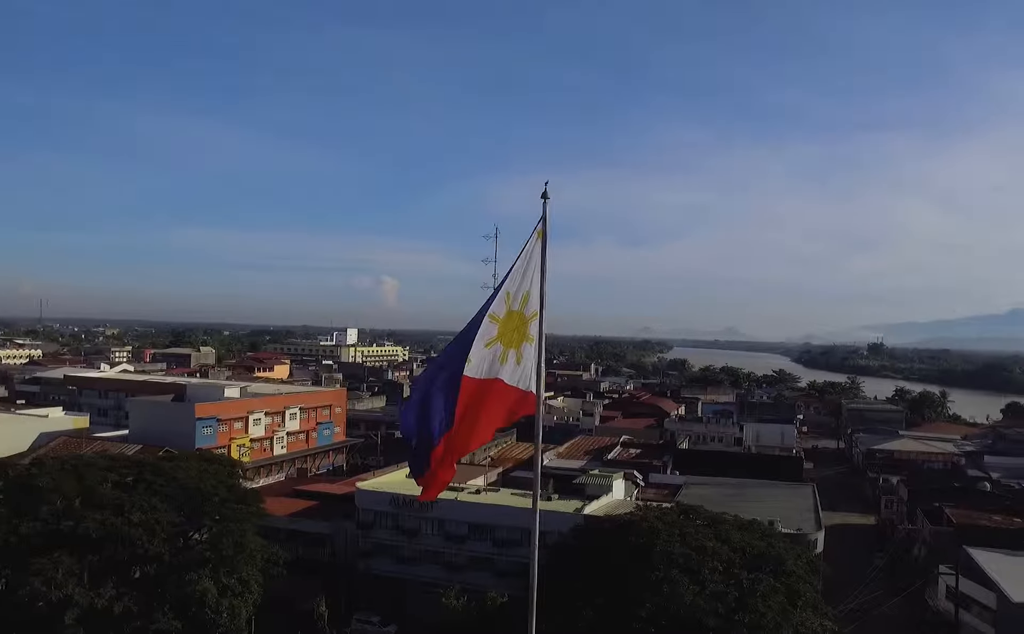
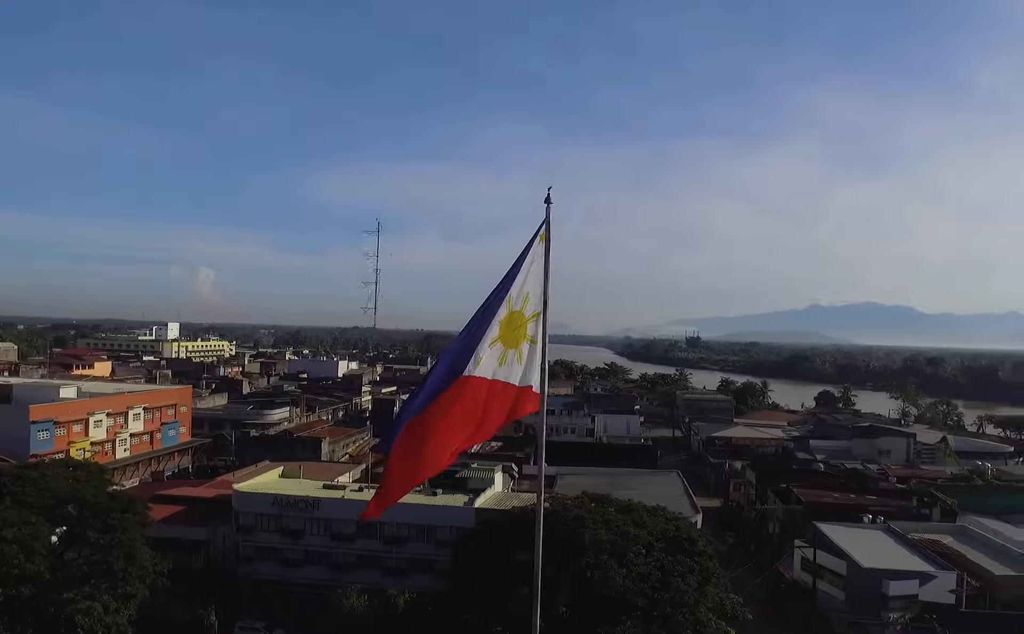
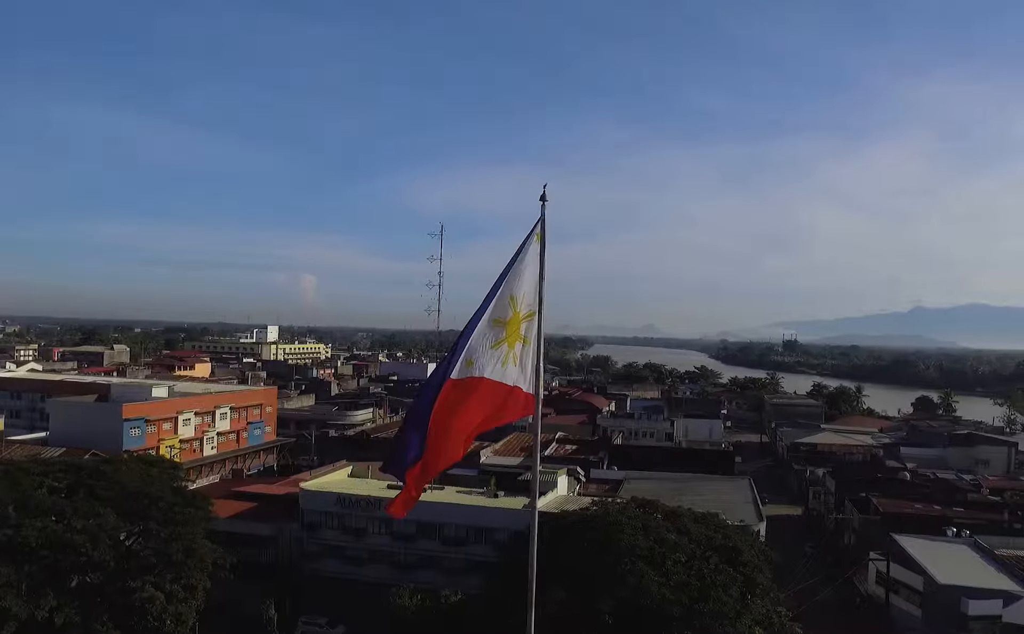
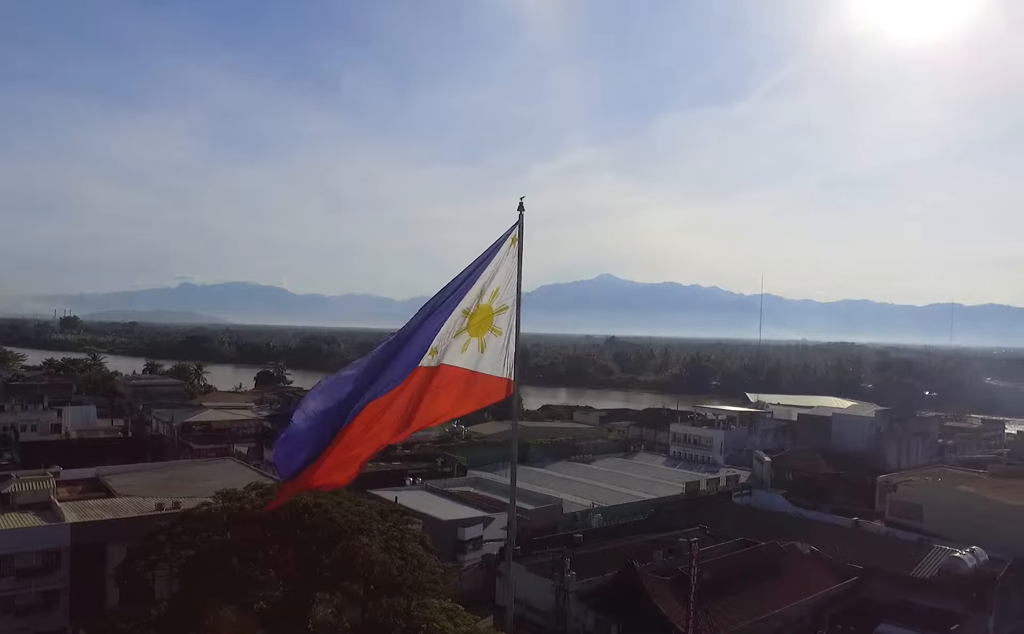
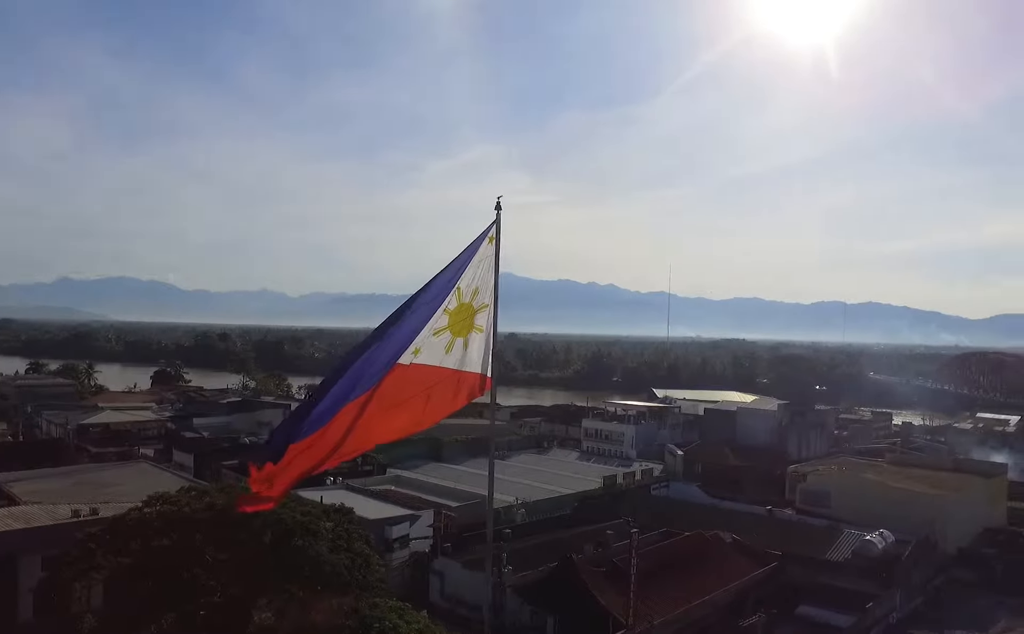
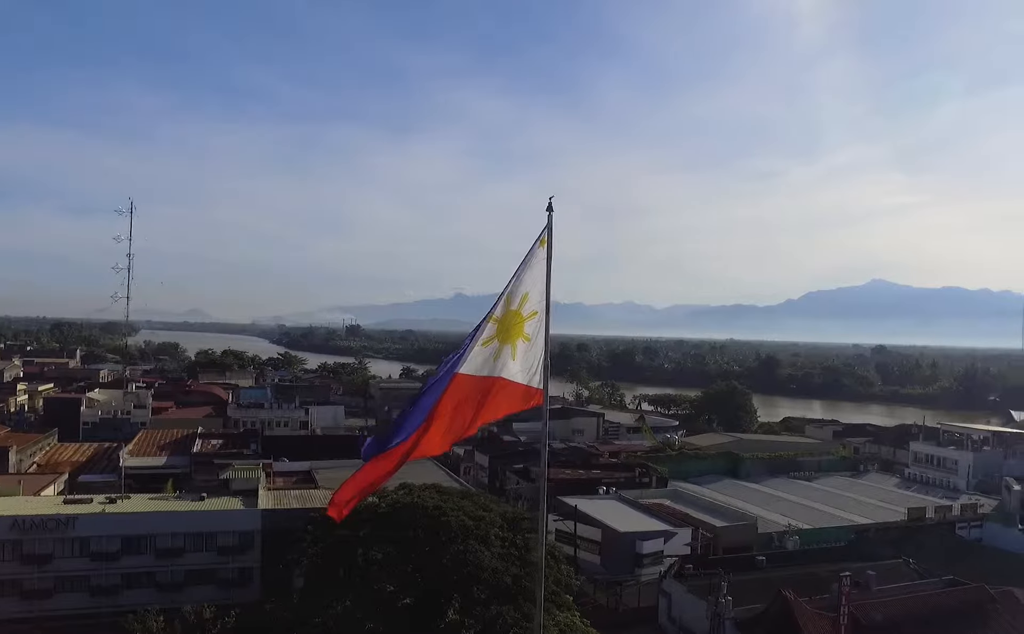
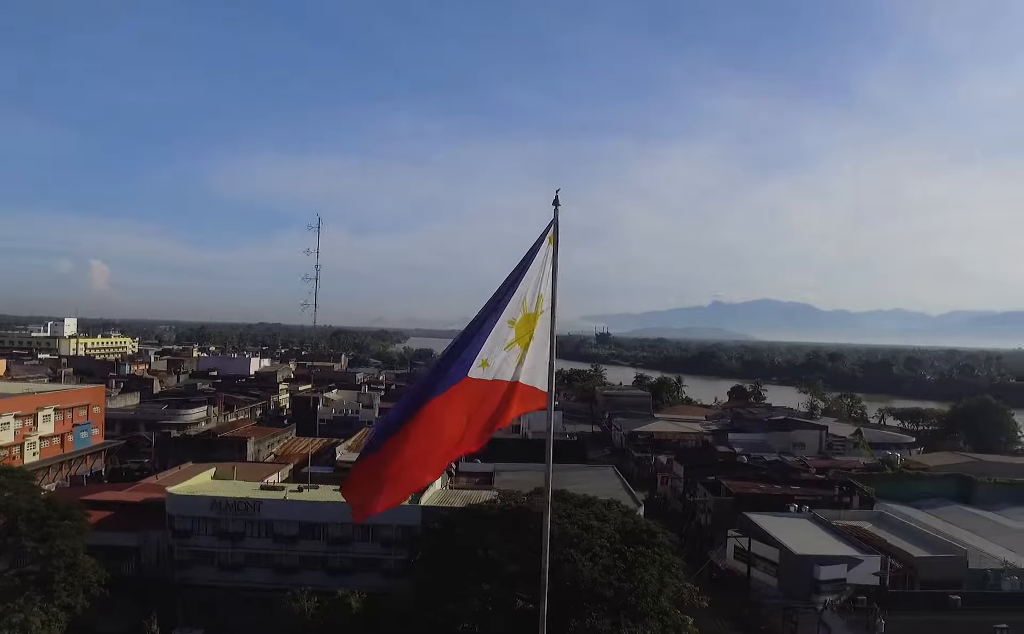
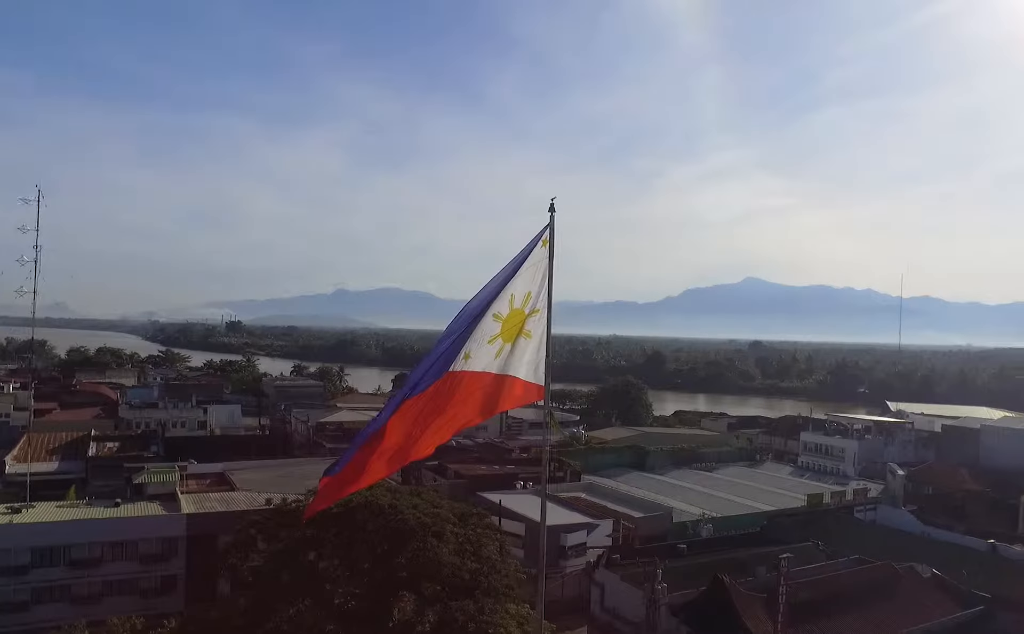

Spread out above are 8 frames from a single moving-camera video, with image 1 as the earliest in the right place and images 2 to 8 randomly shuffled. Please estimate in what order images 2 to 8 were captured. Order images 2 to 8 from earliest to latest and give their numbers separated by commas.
3, 2, 7, 6, 8, 4, 5
